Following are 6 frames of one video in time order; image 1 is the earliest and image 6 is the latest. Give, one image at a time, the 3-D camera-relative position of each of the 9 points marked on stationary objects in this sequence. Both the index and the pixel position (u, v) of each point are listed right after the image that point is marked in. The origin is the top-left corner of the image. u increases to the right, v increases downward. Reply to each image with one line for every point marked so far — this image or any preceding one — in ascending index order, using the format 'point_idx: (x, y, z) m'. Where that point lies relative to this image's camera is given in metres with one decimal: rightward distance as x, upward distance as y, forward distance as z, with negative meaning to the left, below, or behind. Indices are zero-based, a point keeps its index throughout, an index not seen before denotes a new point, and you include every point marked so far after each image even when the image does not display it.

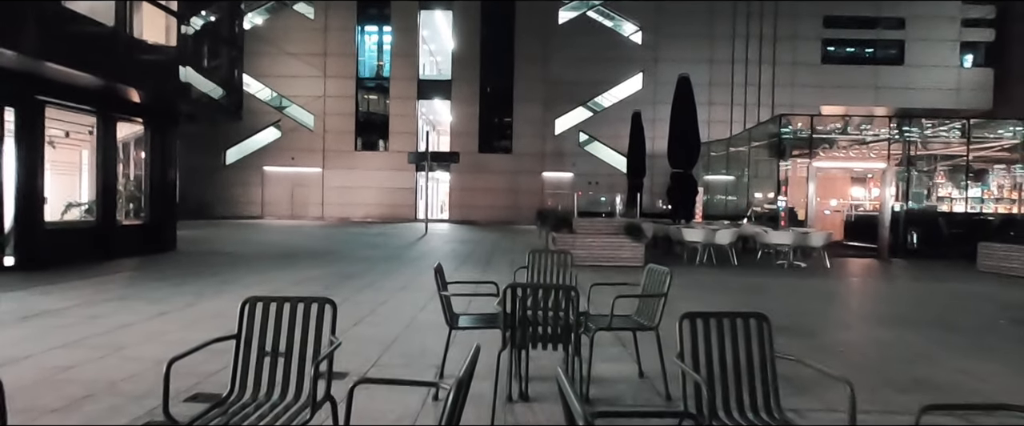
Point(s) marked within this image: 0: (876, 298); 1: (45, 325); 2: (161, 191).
0: (+5.3, -1.2, +9.1) m
1: (-4.0, -0.9, +5.7) m
2: (-6.4, +0.4, +12.1) m
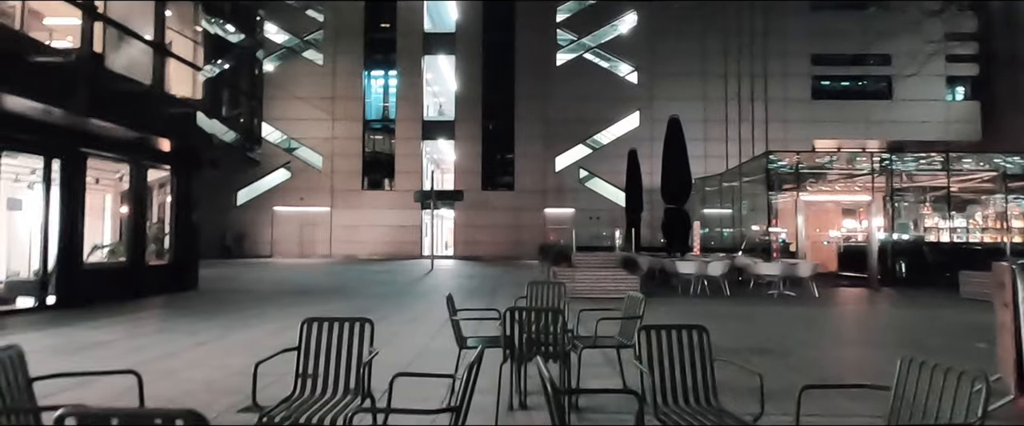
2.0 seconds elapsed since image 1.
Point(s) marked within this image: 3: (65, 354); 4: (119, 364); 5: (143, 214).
0: (+5.4, -1.7, +9.7) m
1: (-3.9, -1.3, +6.4) m
2: (-6.4, -0.4, +12.8) m
3: (-4.3, -1.4, +6.4) m
4: (-3.4, -1.3, +5.9) m
5: (-6.4, 0.0, +11.6) m
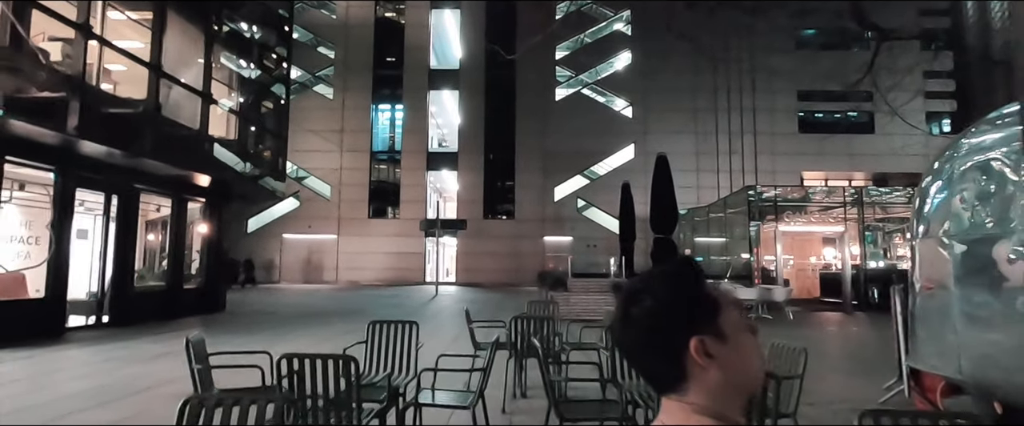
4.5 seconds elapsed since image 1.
0: (+5.4, -2.2, +11.0) m
1: (-3.9, -1.7, +7.6) m
2: (-6.4, -1.0, +14.1) m
3: (-4.3, -1.7, +7.7) m
4: (-3.4, -1.6, +7.1) m
5: (-6.4, -0.6, +12.8) m
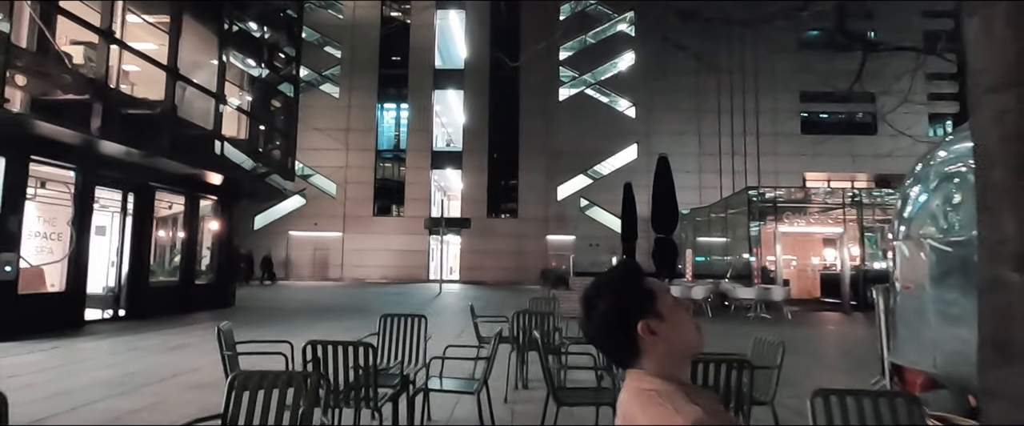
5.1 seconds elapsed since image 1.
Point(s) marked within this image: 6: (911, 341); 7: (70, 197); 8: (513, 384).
0: (+5.5, -2.2, +11.2) m
1: (-3.9, -1.7, +7.9) m
2: (-6.3, -1.0, +14.4) m
3: (-4.2, -1.7, +8.0) m
4: (-3.4, -1.6, +7.4) m
5: (-6.4, -0.5, +13.2) m
6: (+3.1, -1.0, +5.1) m
7: (-6.5, +0.2, +9.7) m
8: (0.0, -1.5, +5.9) m
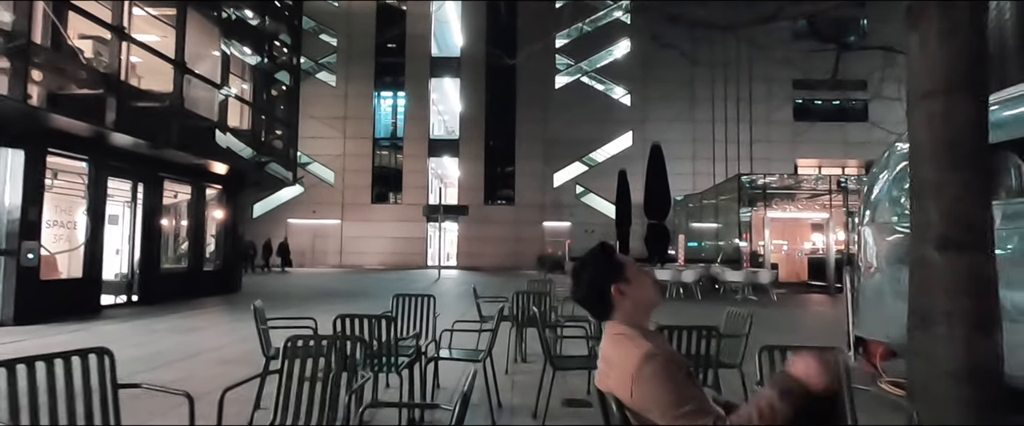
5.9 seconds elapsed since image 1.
0: (+5.4, -2.0, +11.8) m
1: (-3.9, -1.5, +8.4) m
2: (-6.4, -0.7, +14.9) m
3: (-4.3, -1.5, +8.5) m
4: (-3.4, -1.5, +7.9) m
5: (-6.4, -0.3, +13.6) m
6: (+3.1, -0.9, +5.6) m
7: (-6.5, +0.4, +10.1) m
8: (0.0, -1.4, +6.4) m
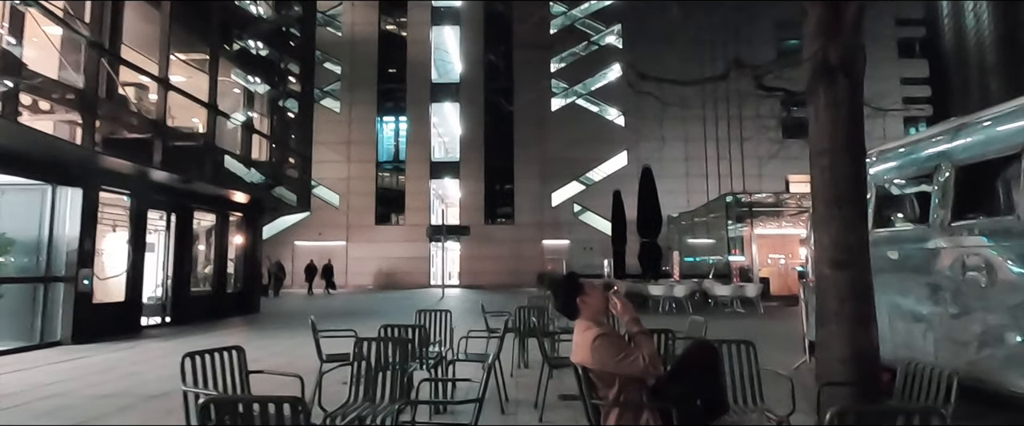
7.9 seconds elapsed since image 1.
0: (+5.5, -2.3, +12.8) m
1: (-3.9, -1.9, +9.4) m
2: (-6.3, -1.3, +15.9) m
3: (-4.2, -1.9, +9.5) m
4: (-3.3, -1.9, +8.9) m
5: (-6.4, -0.9, +14.7) m
6: (+3.1, -1.1, +6.6) m
7: (-6.5, -0.1, +11.2) m
8: (0.0, -1.7, +7.4) m
